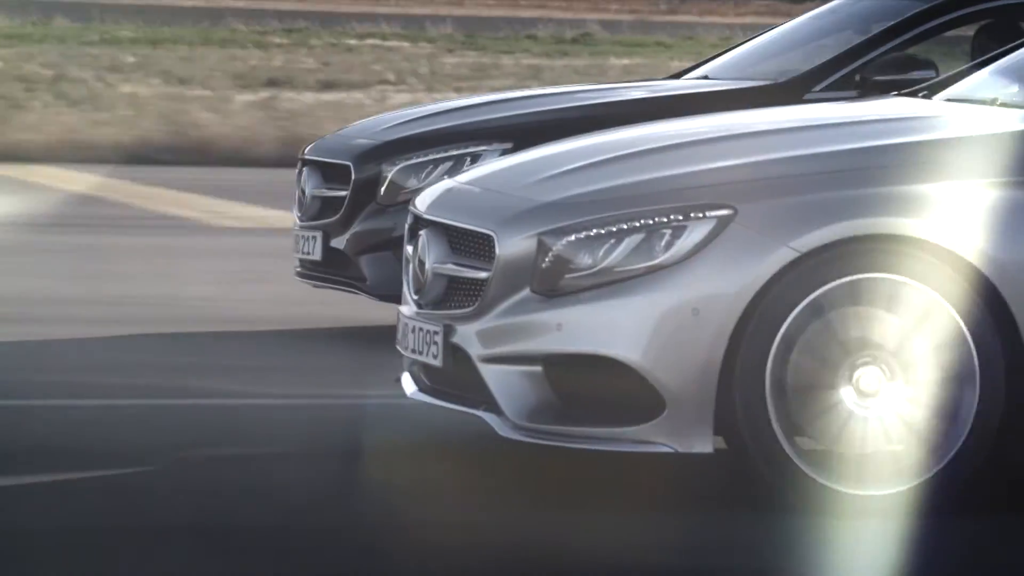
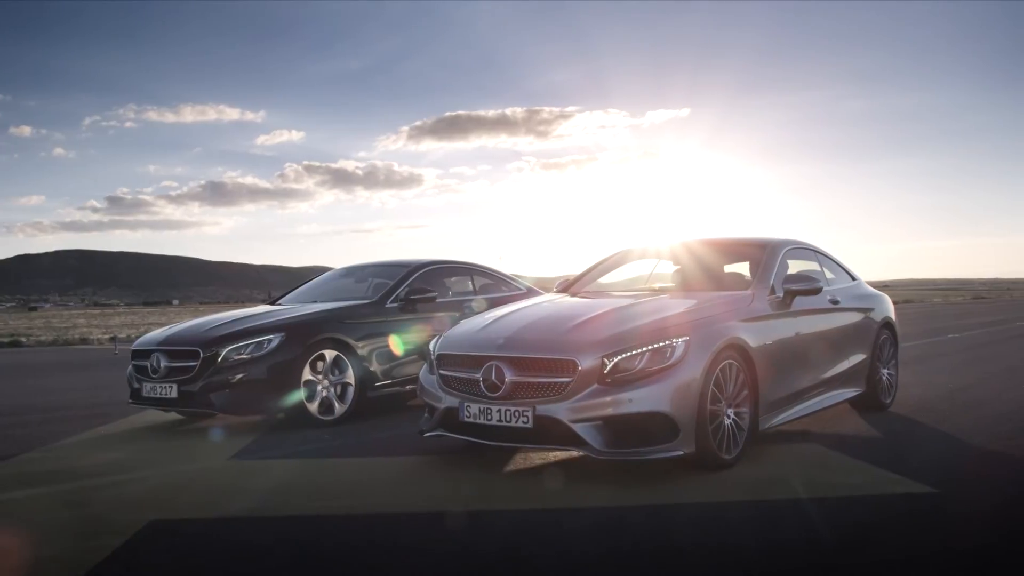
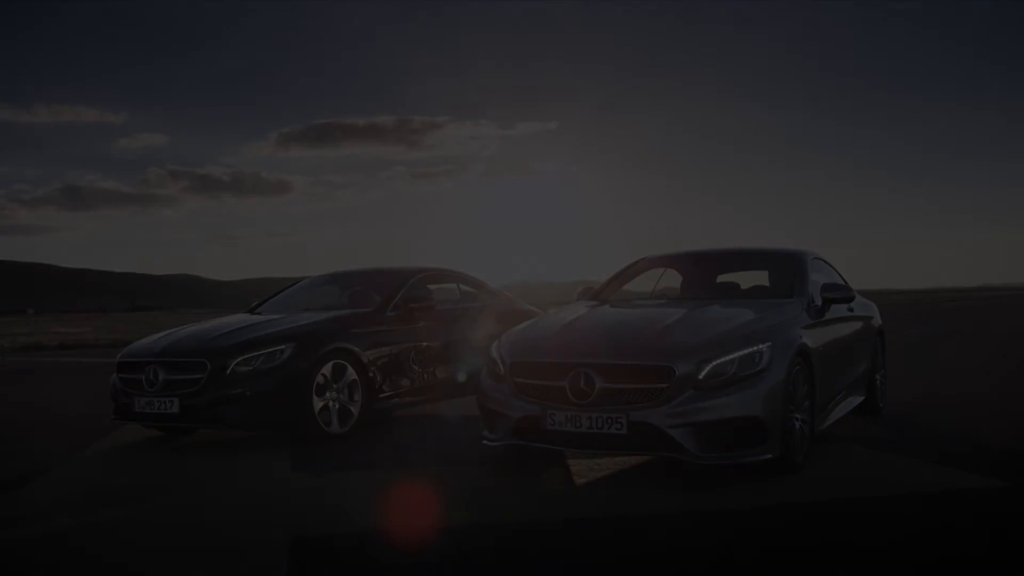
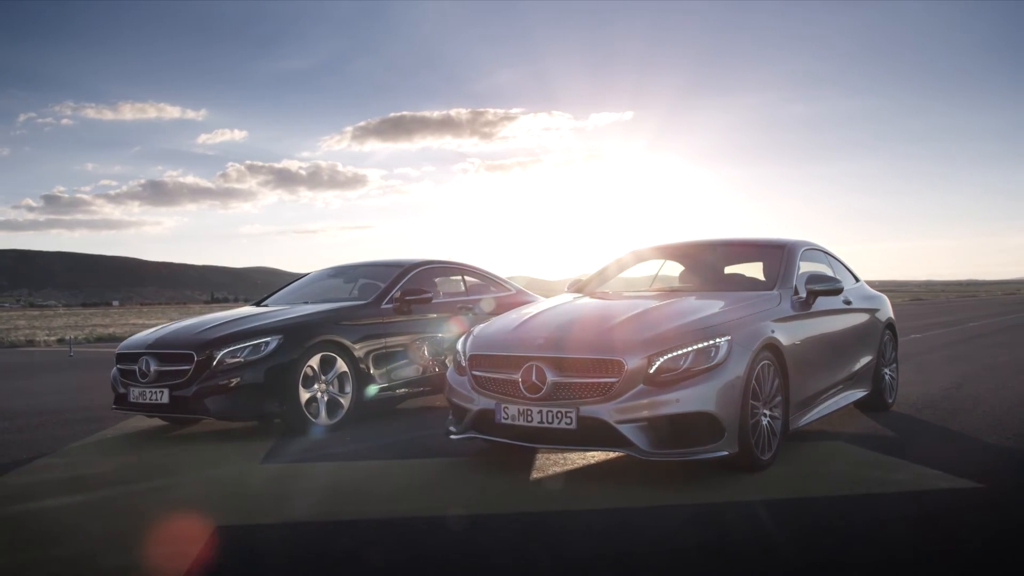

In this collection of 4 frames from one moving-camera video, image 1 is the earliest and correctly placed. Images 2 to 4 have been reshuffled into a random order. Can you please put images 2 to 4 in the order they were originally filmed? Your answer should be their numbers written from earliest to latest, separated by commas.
2, 4, 3
